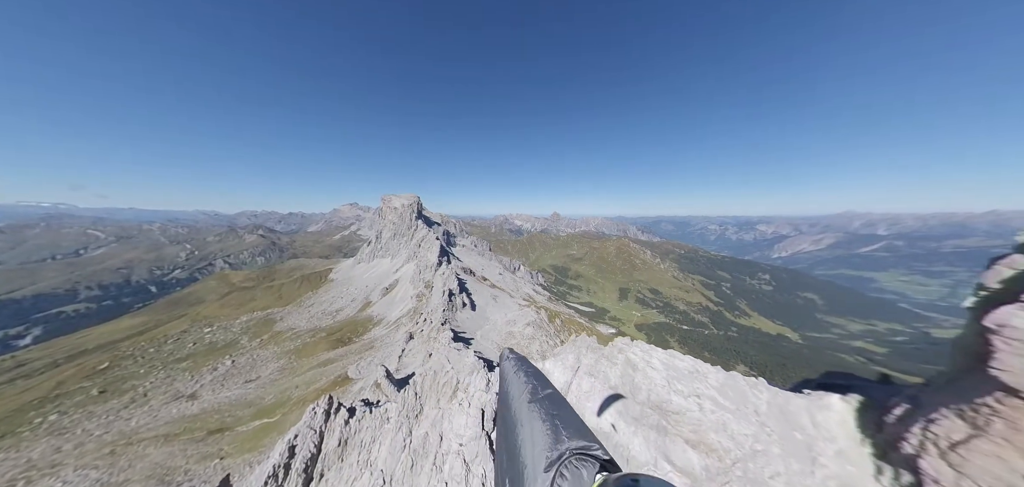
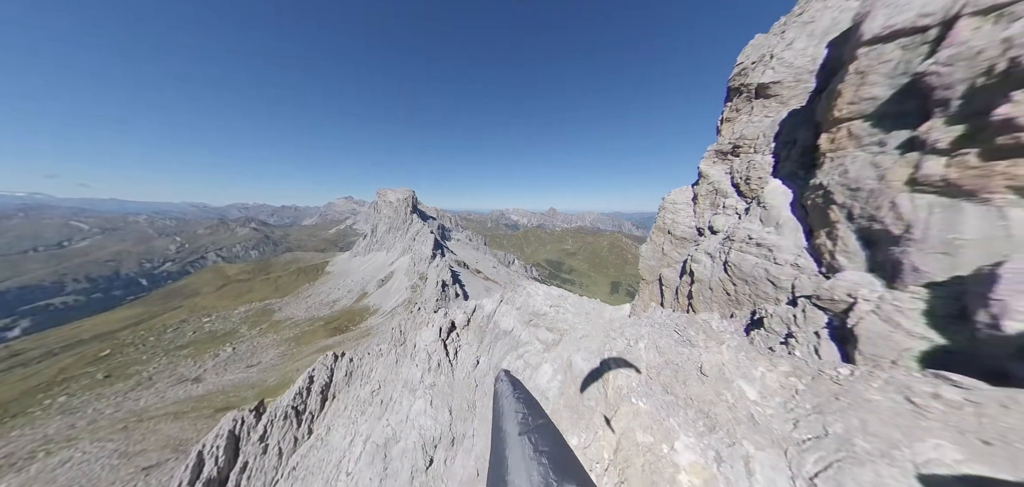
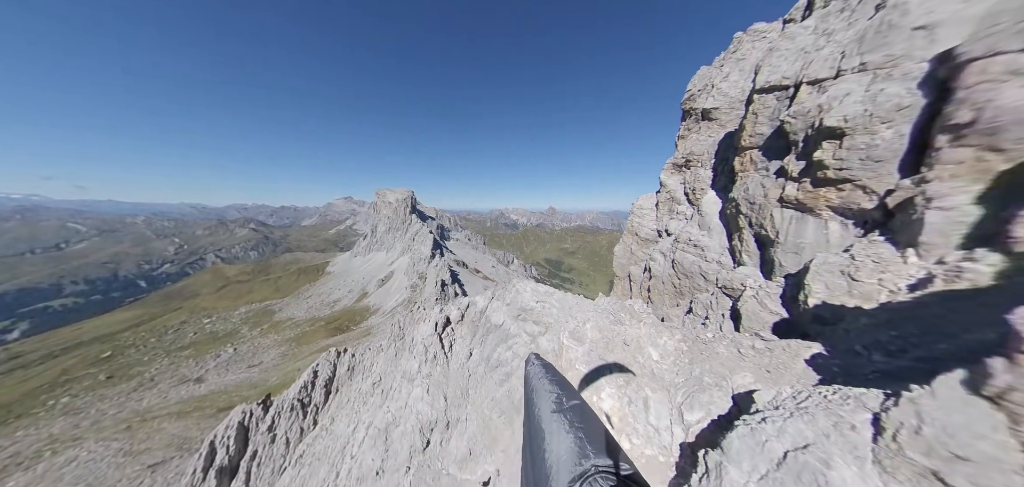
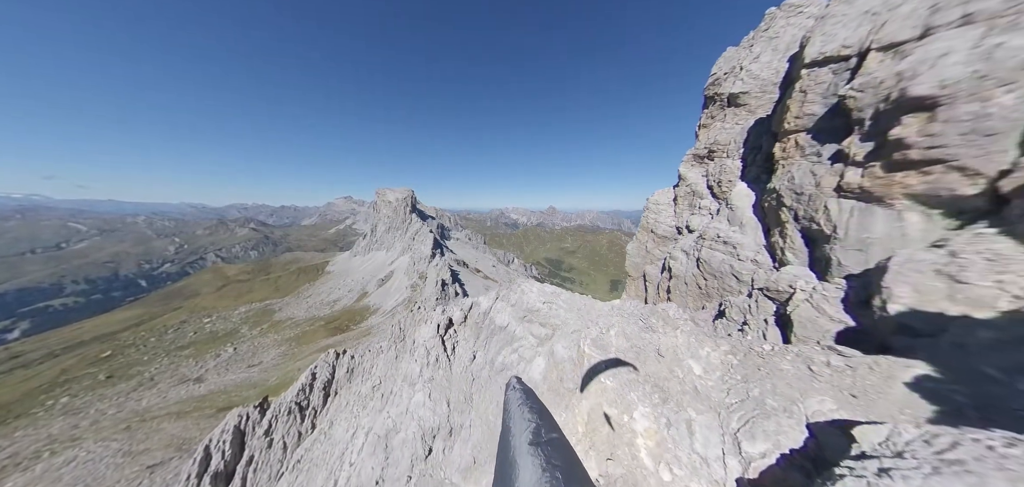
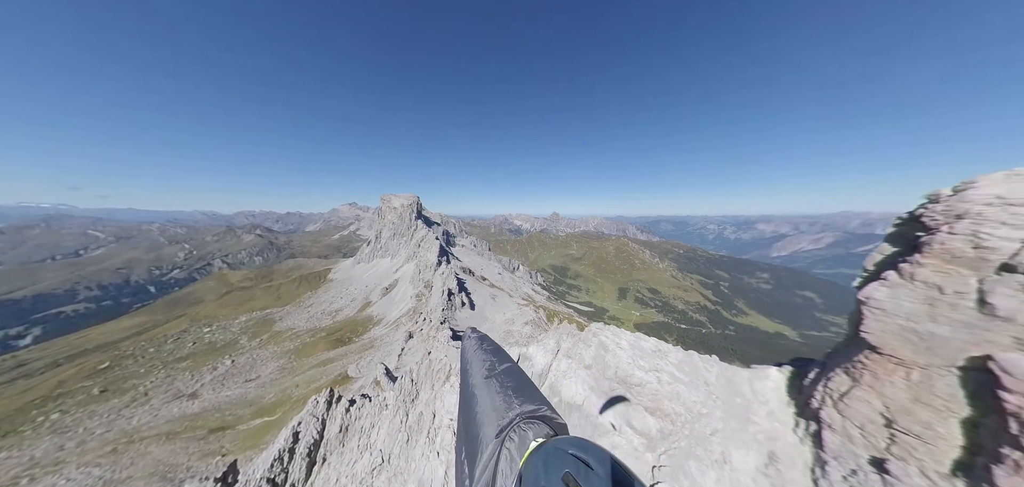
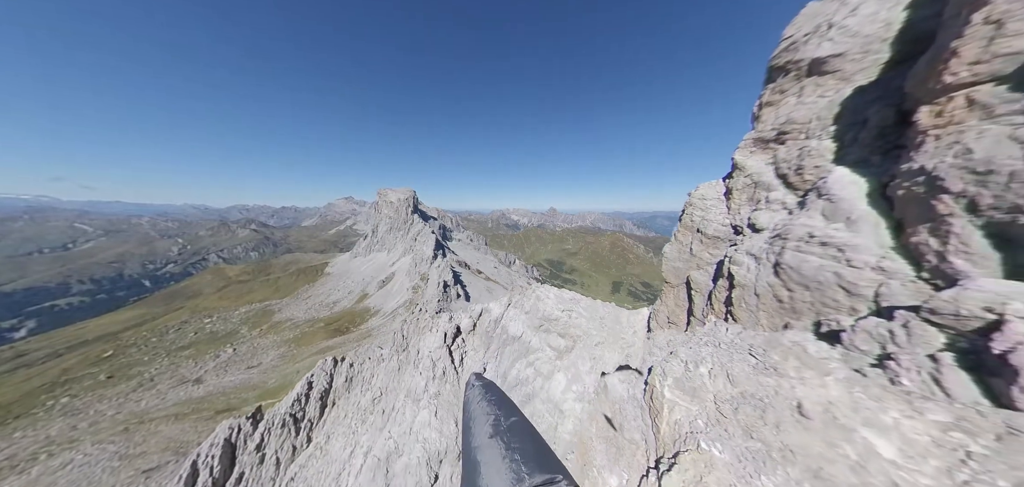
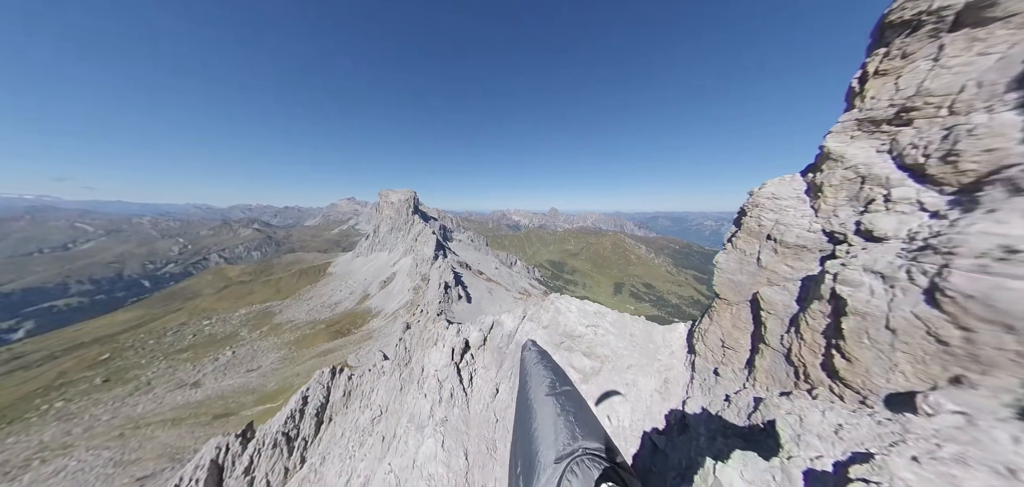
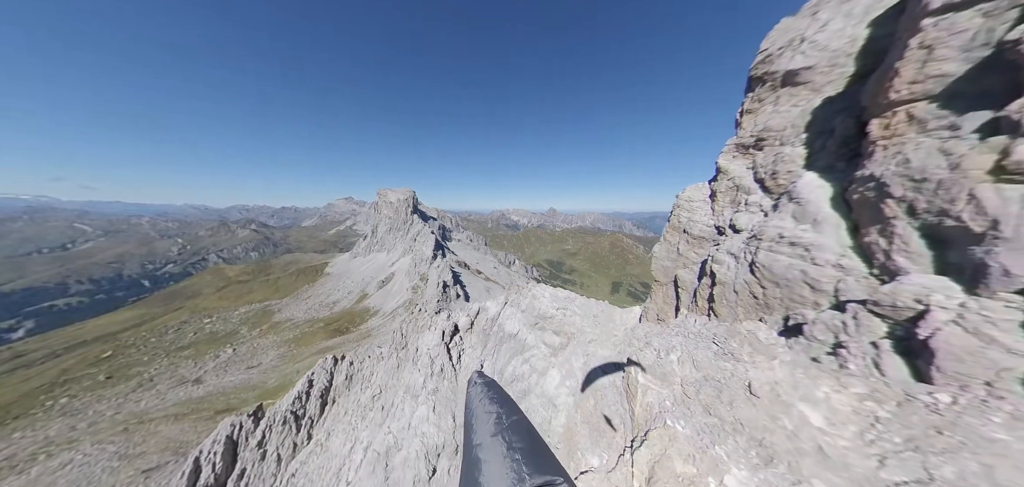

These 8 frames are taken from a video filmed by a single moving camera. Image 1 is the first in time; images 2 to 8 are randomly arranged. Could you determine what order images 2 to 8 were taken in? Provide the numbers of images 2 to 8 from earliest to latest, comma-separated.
5, 7, 6, 8, 2, 4, 3
